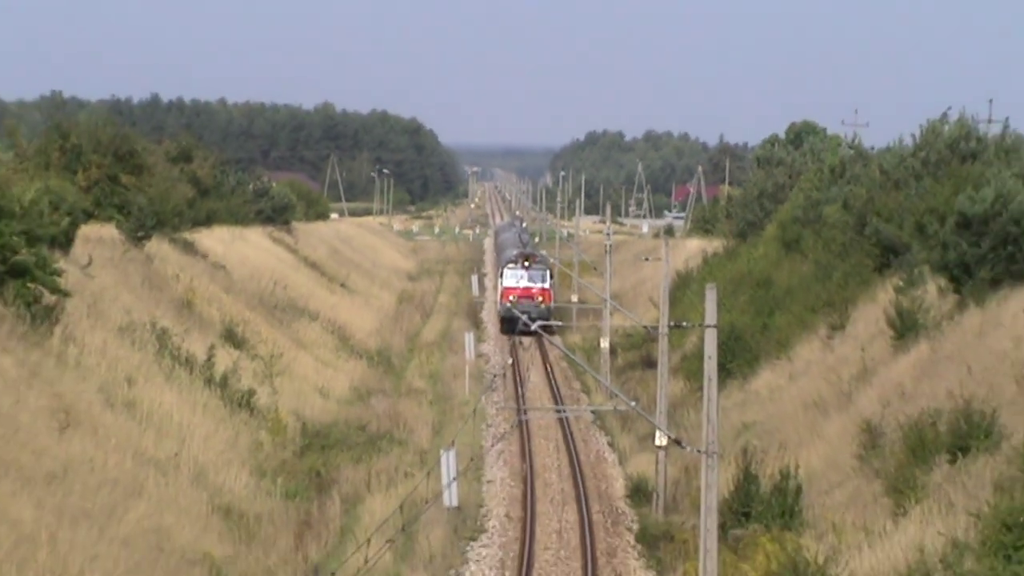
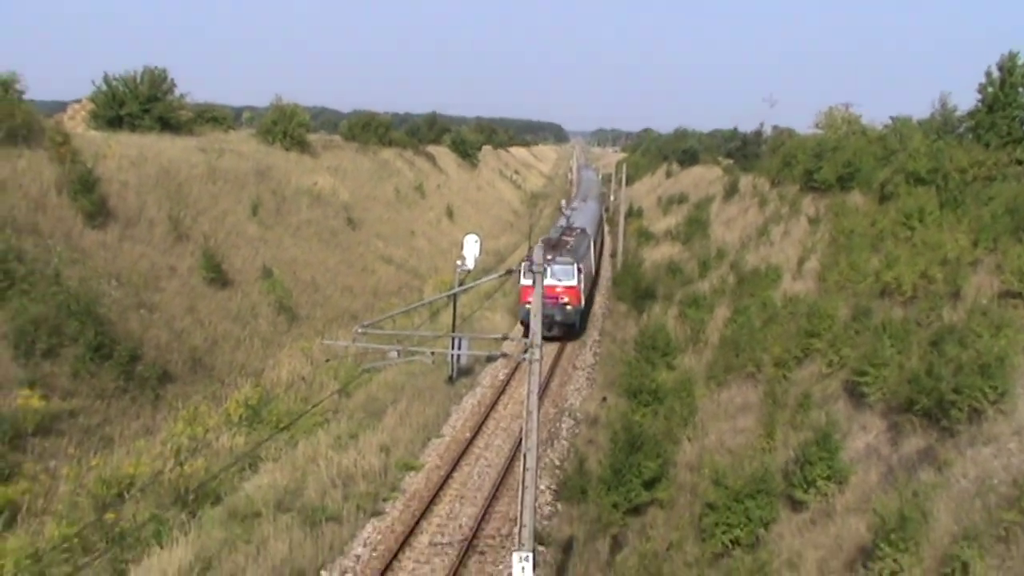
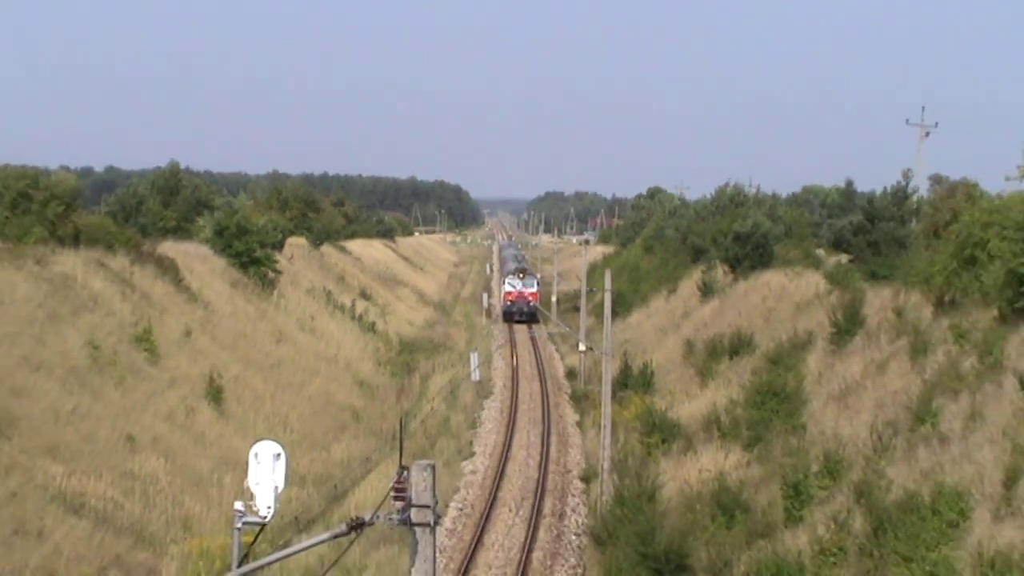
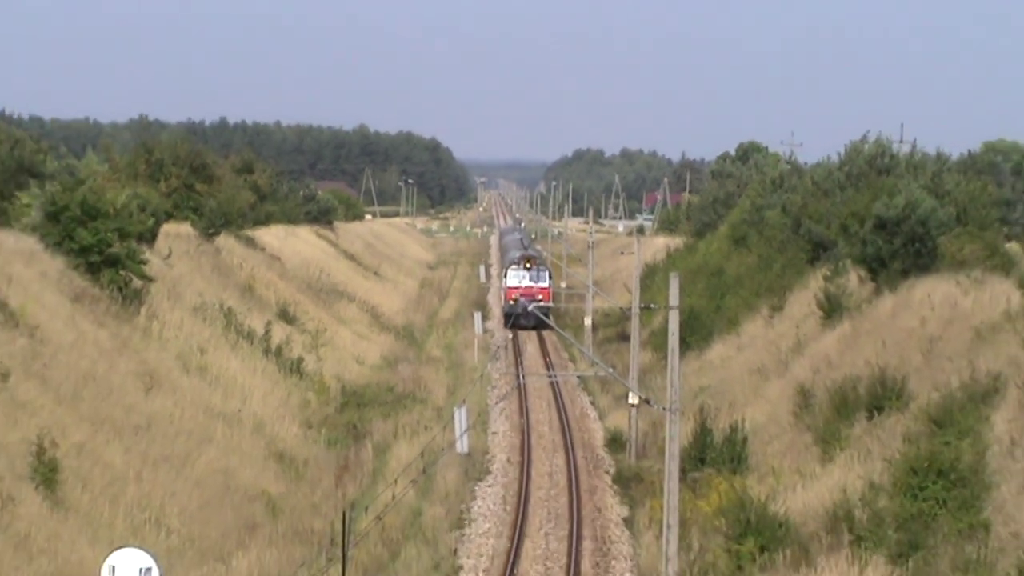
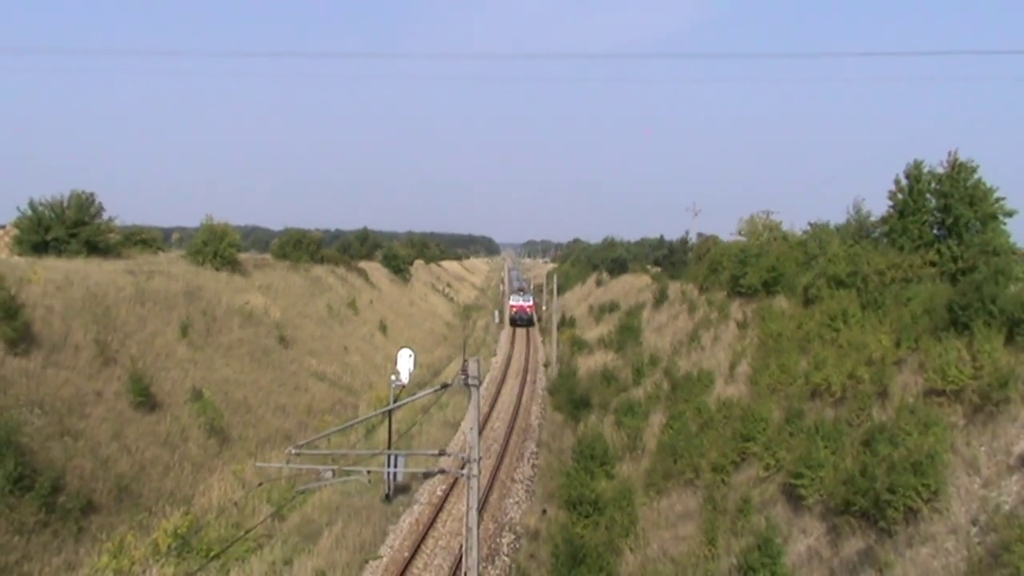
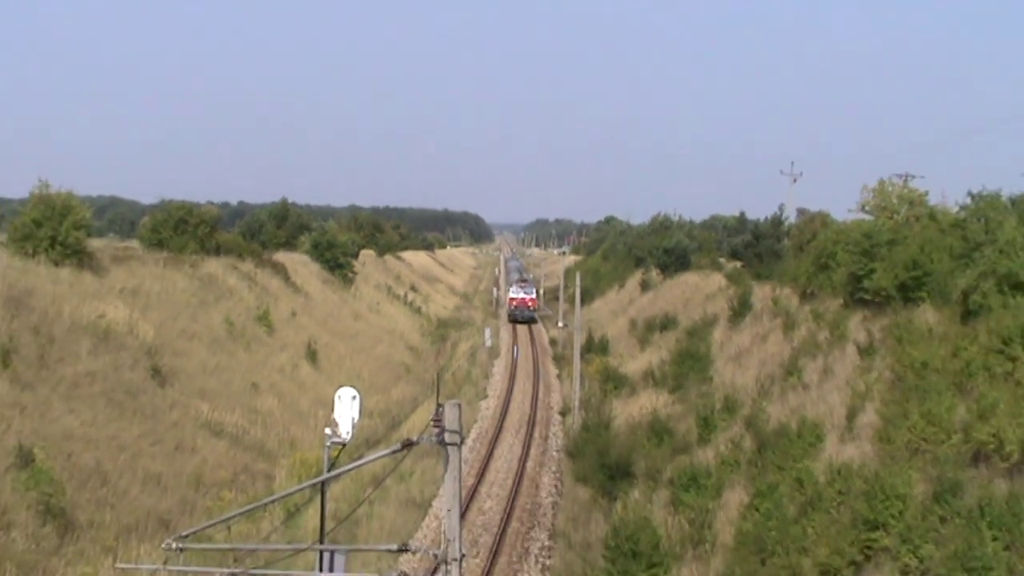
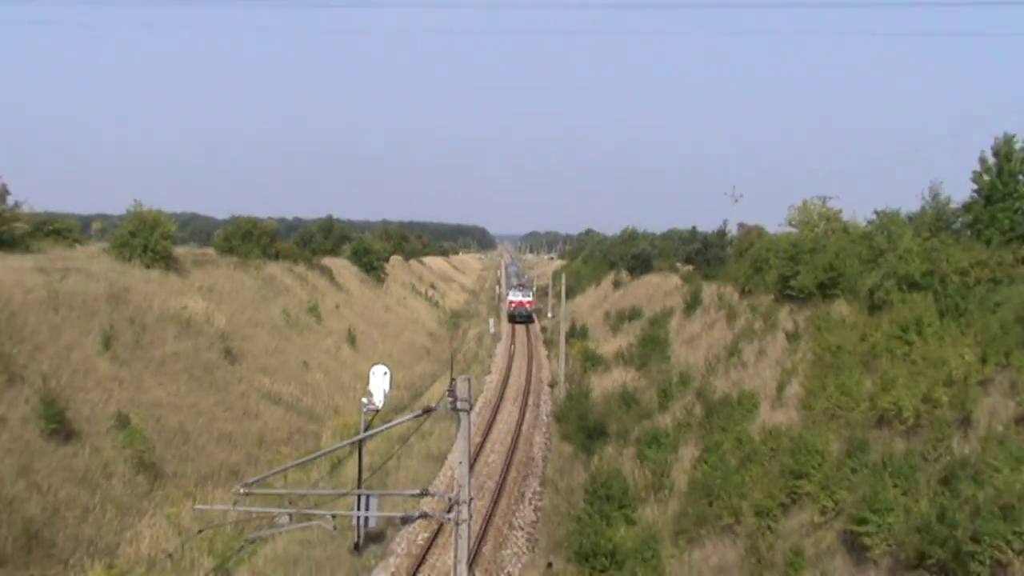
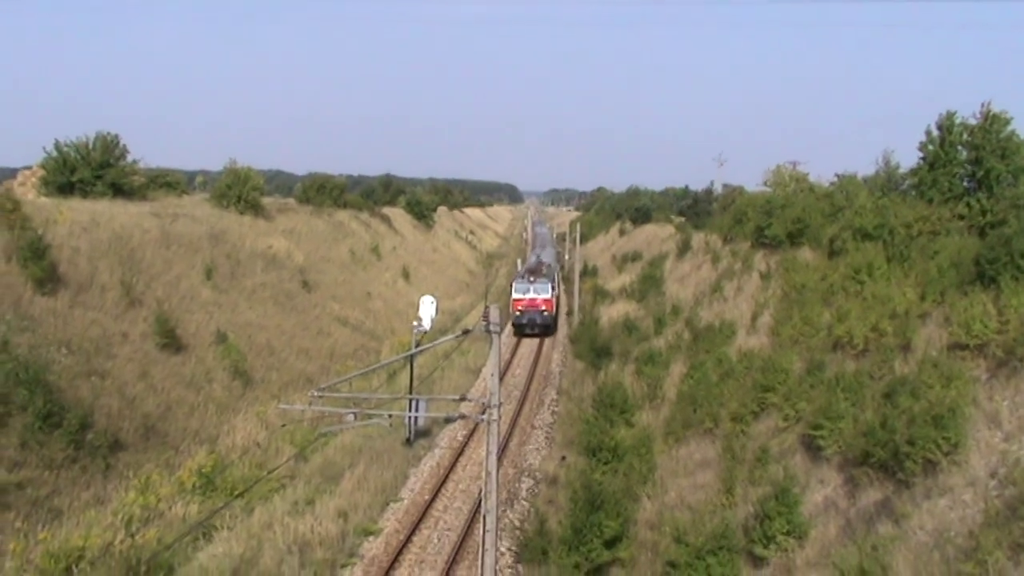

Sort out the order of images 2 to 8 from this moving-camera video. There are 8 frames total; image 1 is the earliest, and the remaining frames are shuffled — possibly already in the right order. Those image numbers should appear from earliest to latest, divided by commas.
4, 3, 6, 7, 5, 8, 2
